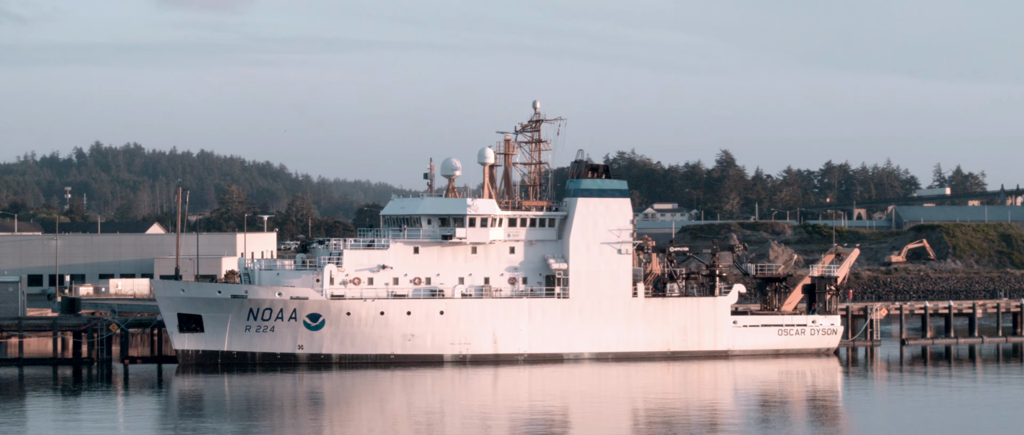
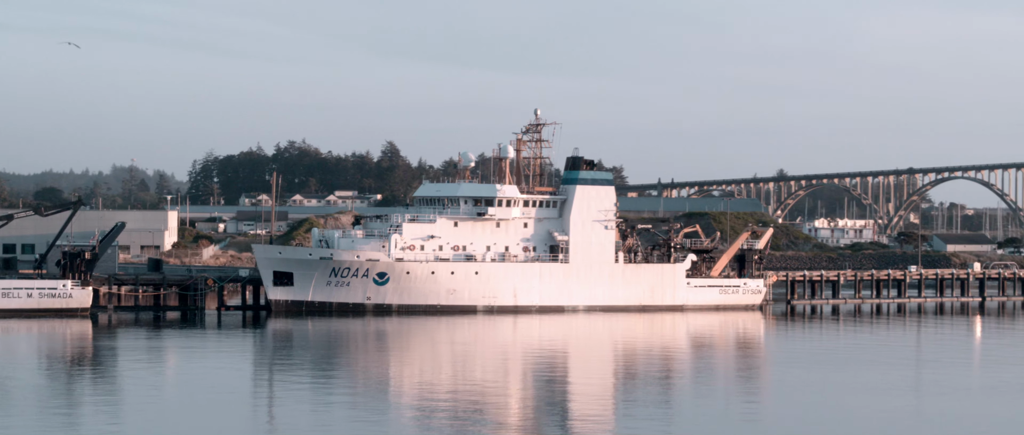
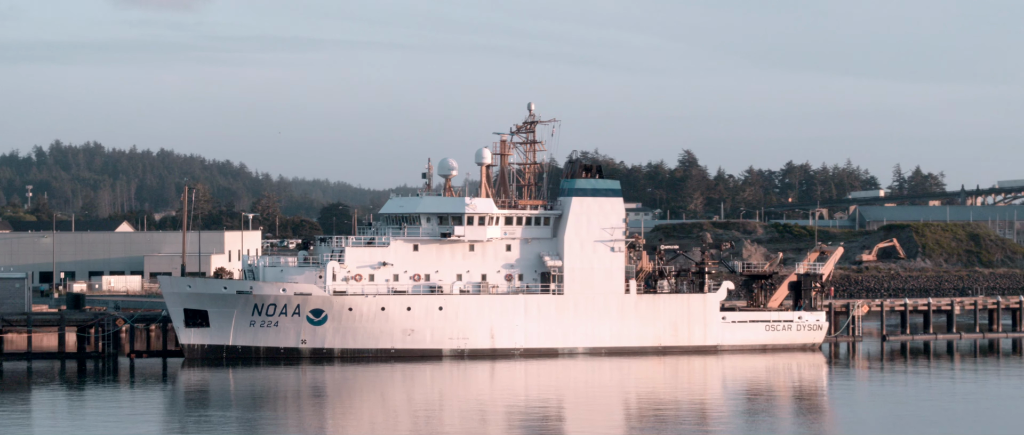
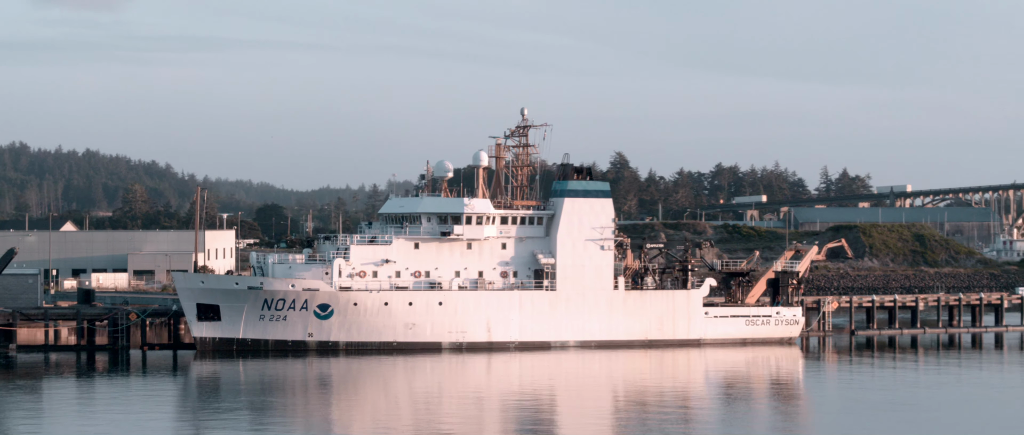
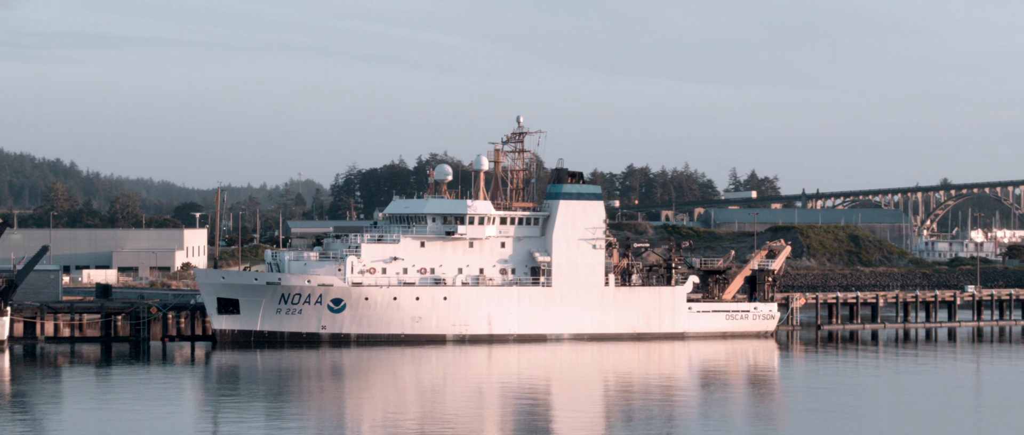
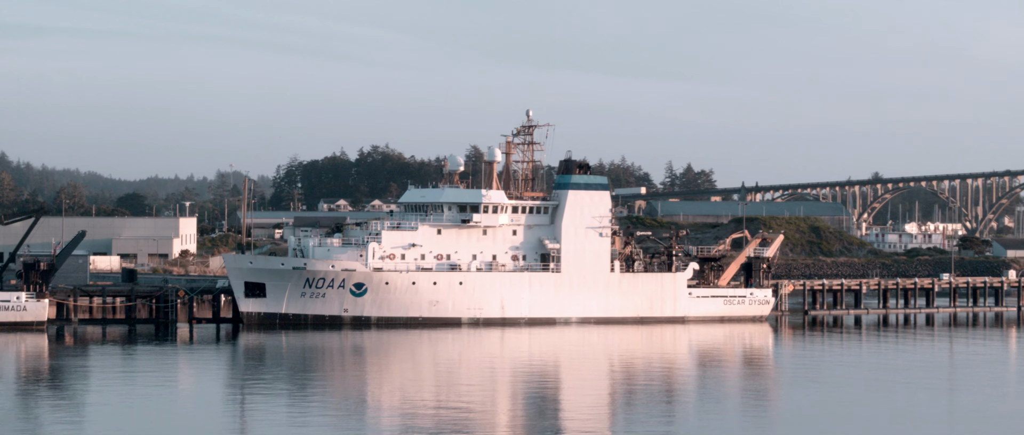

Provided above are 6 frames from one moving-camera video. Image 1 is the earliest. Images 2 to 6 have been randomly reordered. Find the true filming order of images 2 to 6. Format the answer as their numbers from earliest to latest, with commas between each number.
3, 4, 5, 6, 2
